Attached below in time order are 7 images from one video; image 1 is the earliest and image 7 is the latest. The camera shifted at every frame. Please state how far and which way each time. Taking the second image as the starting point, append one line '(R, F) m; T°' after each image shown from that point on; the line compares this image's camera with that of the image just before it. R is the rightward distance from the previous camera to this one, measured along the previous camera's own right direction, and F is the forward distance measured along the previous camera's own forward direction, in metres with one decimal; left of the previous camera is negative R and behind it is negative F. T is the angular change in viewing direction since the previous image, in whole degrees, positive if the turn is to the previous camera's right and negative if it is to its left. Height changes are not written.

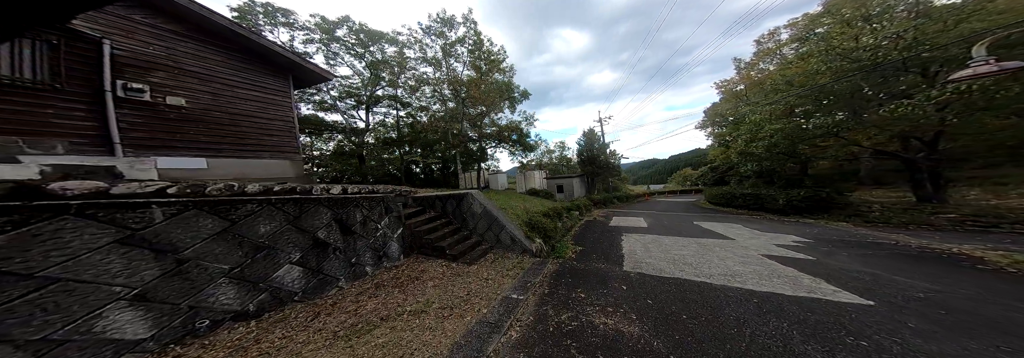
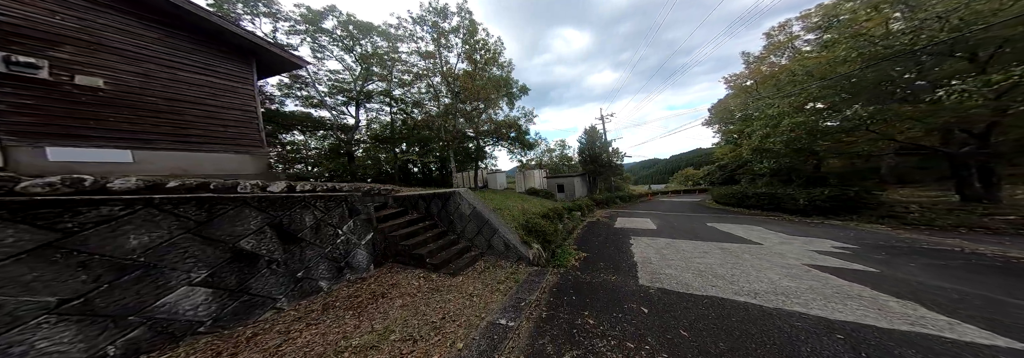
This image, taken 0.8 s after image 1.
(+0.2, +0.7) m; 0°
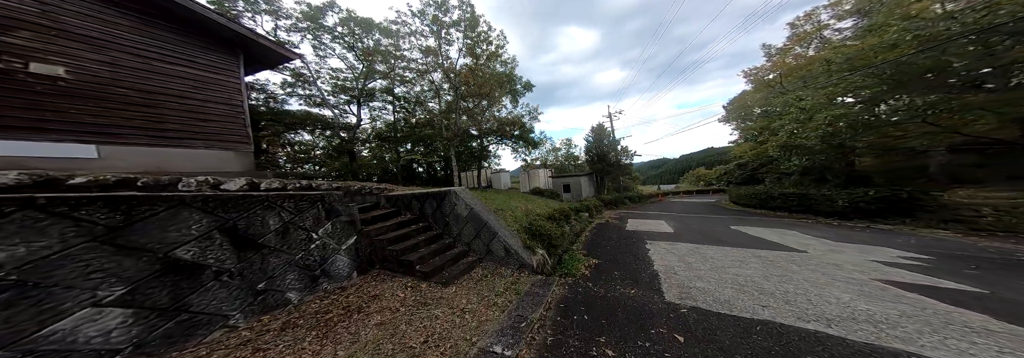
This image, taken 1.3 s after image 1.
(+0.1, +0.5) m; -1°
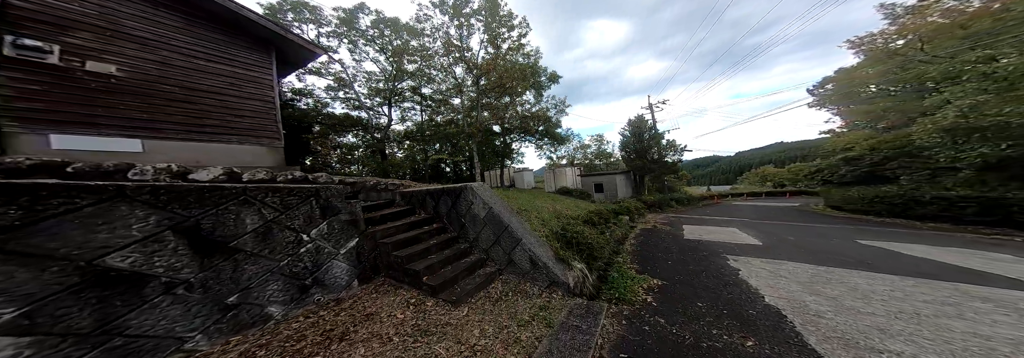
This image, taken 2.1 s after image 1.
(0.0, +0.7) m; -7°
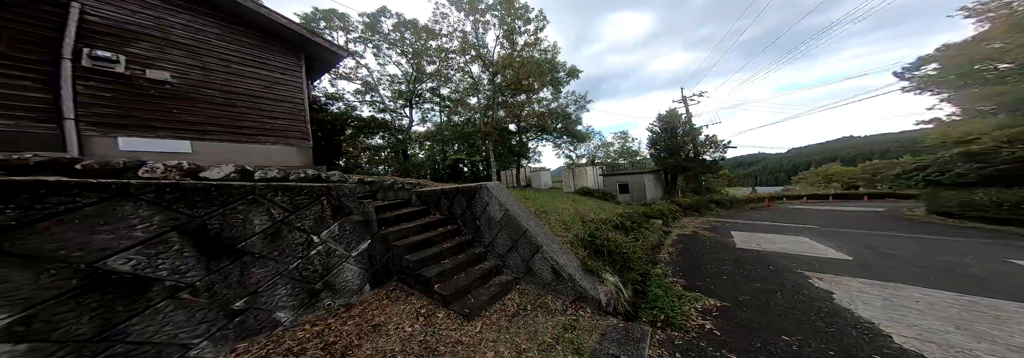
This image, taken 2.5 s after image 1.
(0.0, +0.3) m; -5°
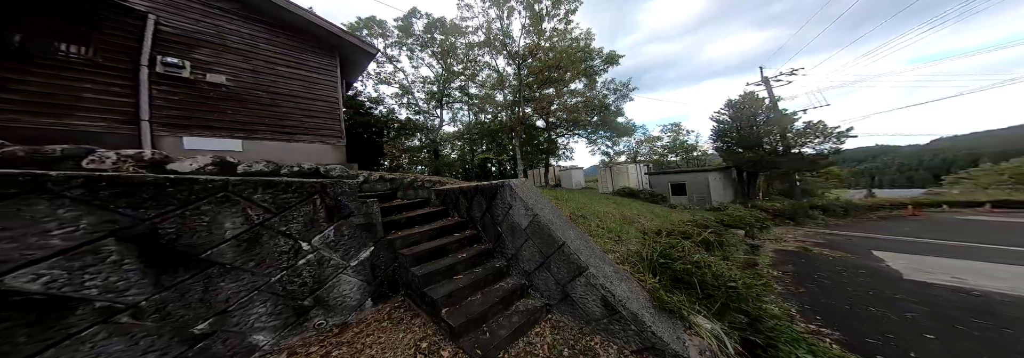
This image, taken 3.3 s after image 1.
(0.0, +0.7) m; -8°
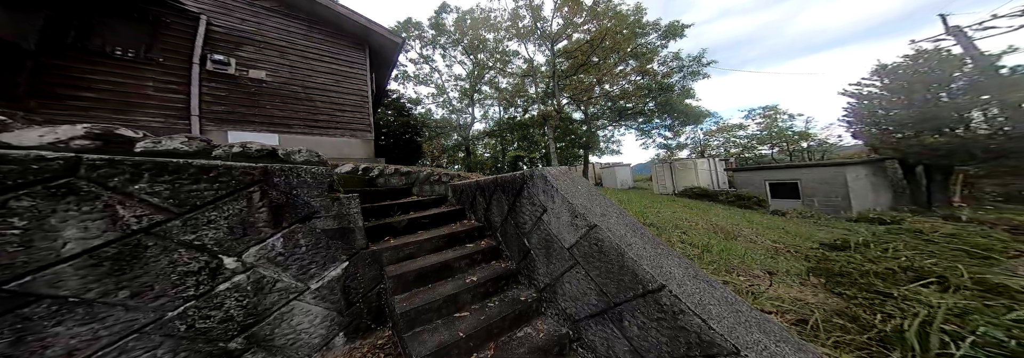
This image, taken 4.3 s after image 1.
(0.0, +0.9) m; -10°
